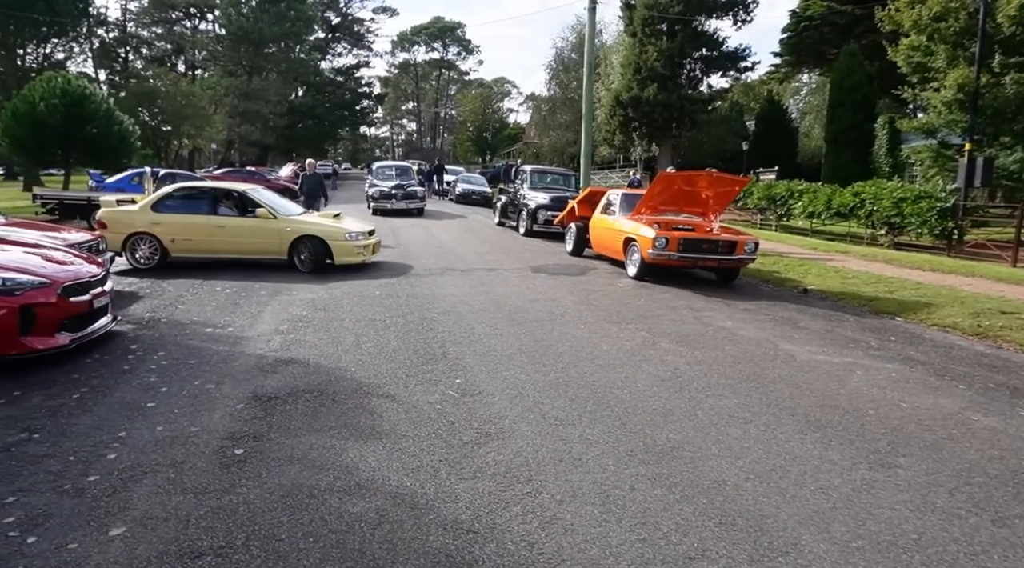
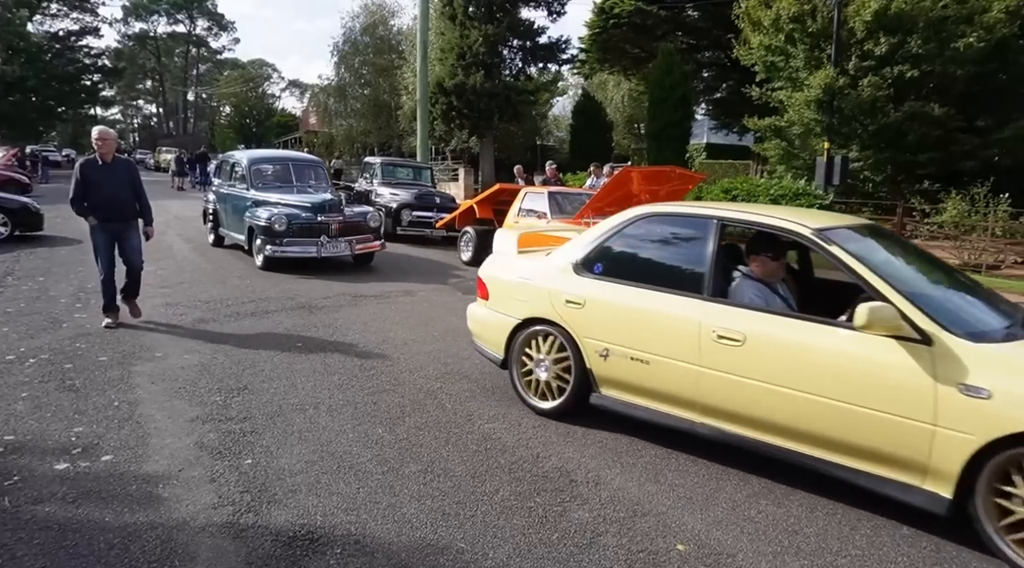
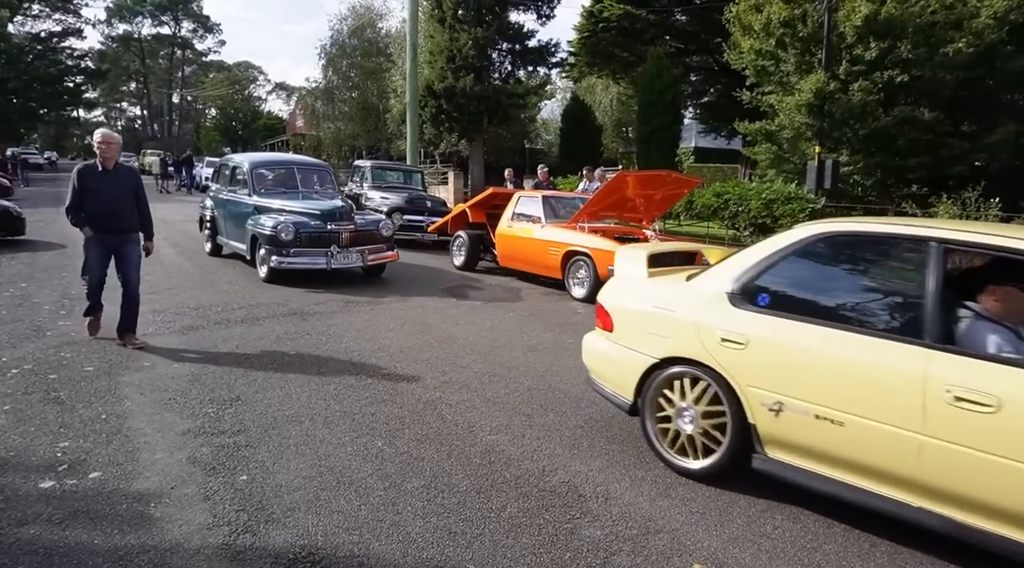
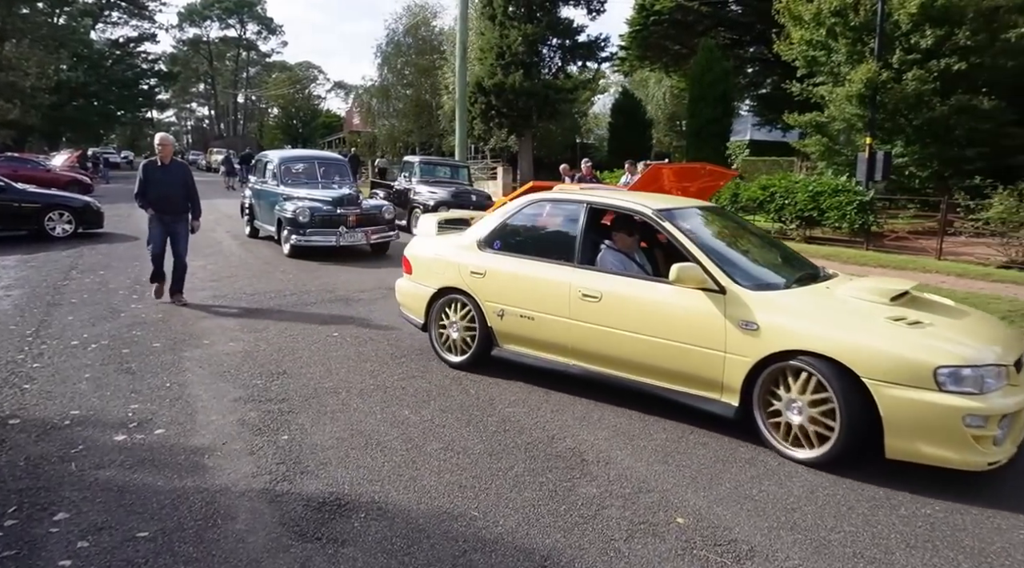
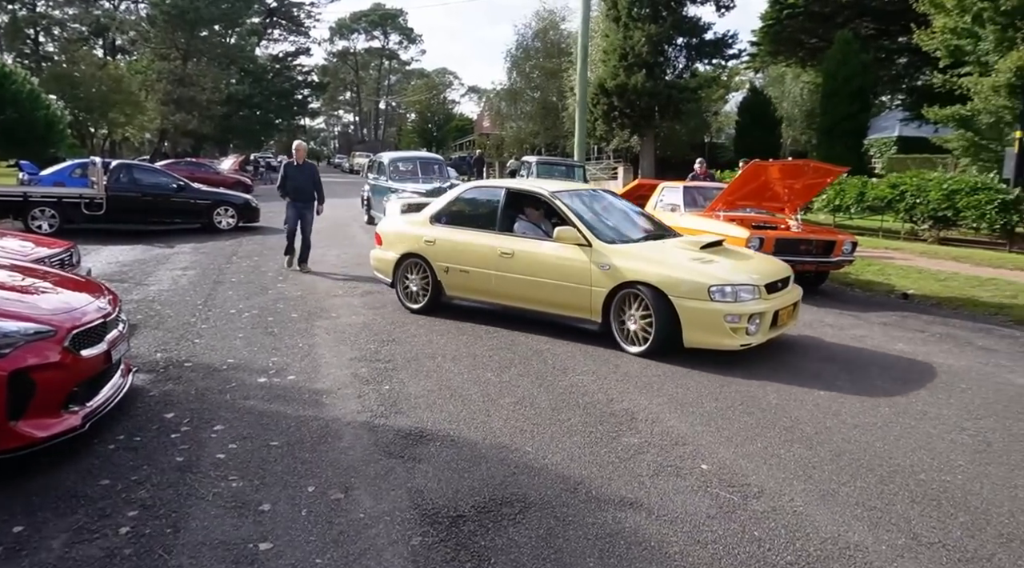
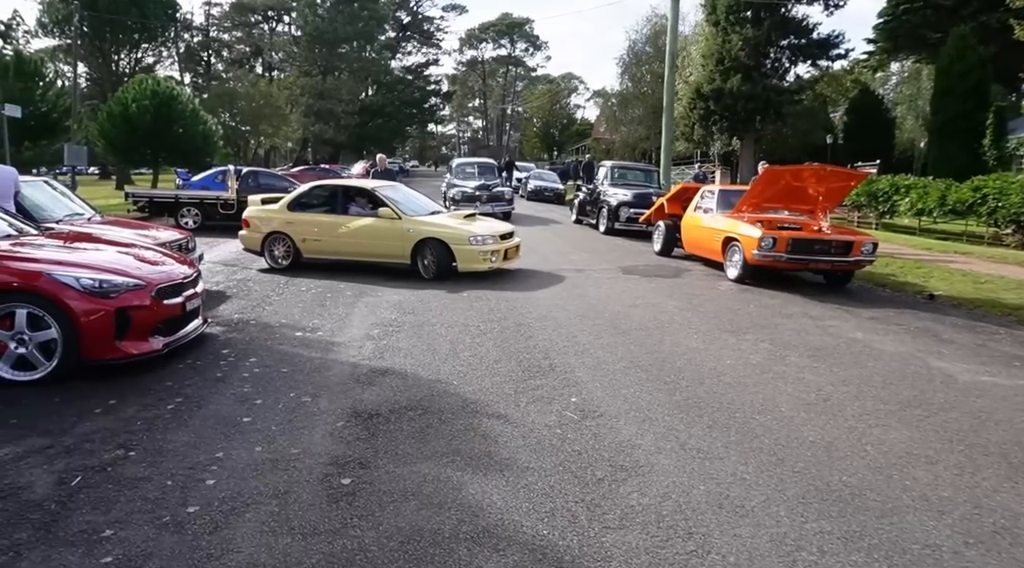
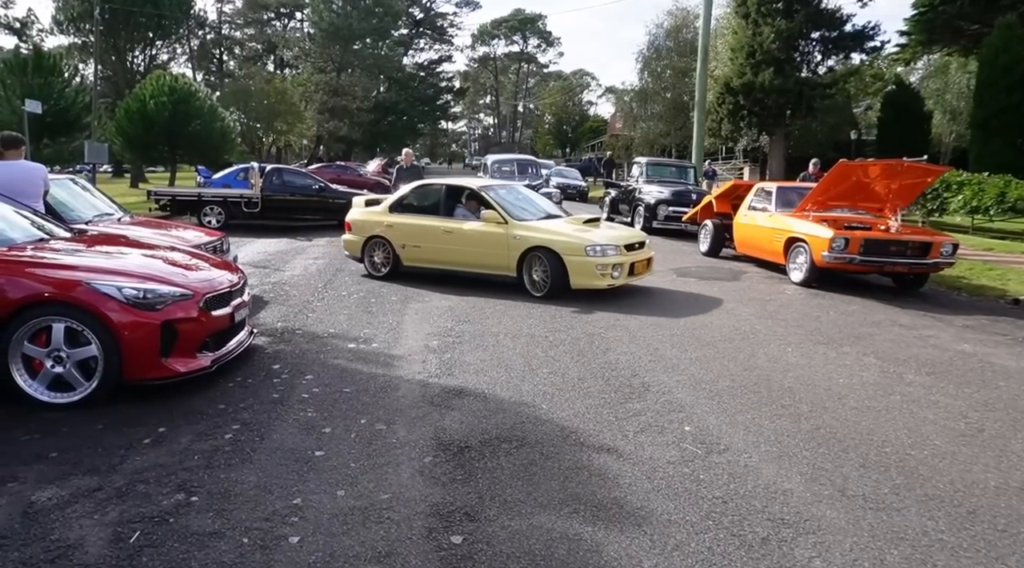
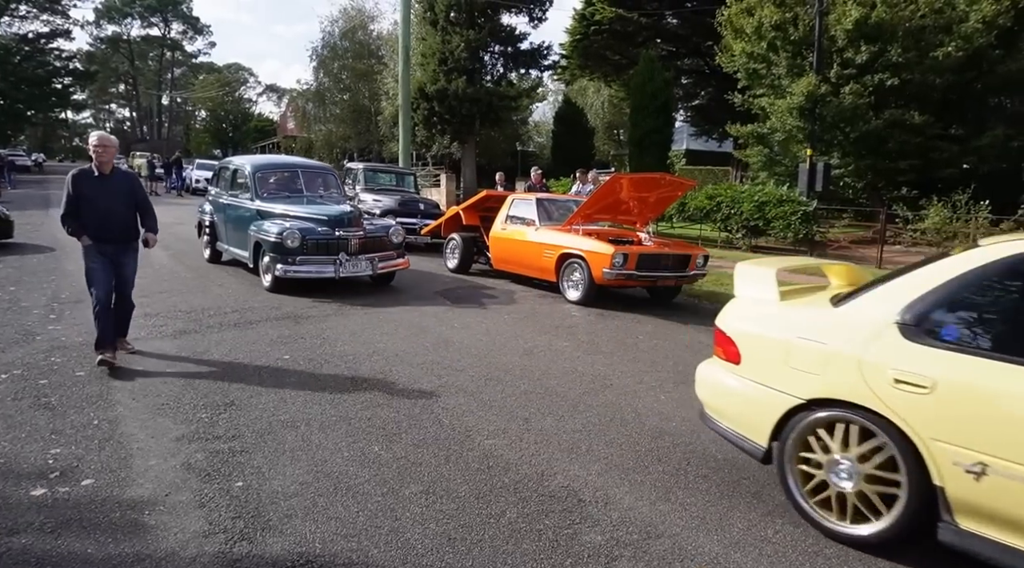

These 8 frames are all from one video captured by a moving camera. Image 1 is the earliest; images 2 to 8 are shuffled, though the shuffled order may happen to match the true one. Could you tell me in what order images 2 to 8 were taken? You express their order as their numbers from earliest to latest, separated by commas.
6, 7, 5, 4, 2, 3, 8
